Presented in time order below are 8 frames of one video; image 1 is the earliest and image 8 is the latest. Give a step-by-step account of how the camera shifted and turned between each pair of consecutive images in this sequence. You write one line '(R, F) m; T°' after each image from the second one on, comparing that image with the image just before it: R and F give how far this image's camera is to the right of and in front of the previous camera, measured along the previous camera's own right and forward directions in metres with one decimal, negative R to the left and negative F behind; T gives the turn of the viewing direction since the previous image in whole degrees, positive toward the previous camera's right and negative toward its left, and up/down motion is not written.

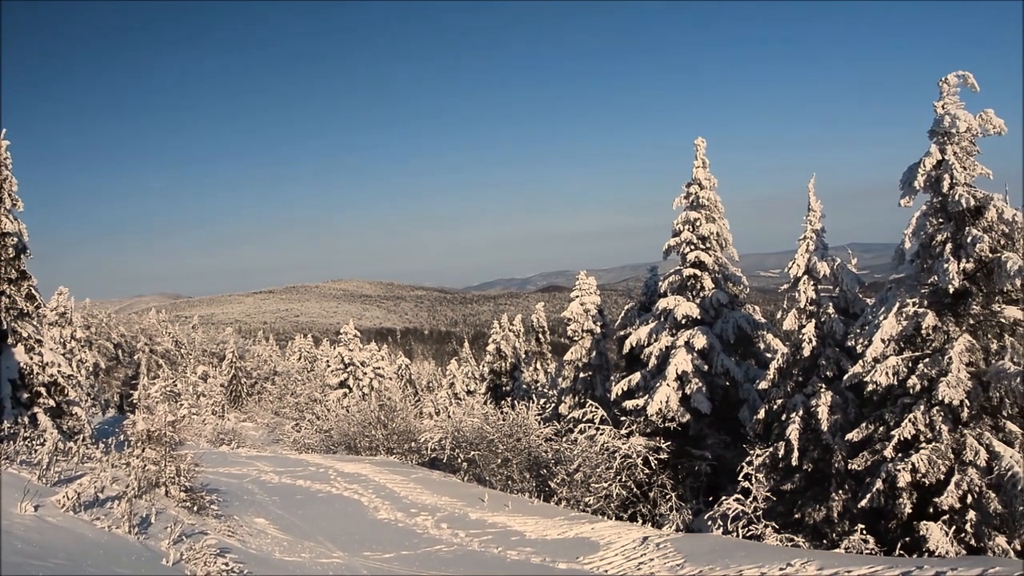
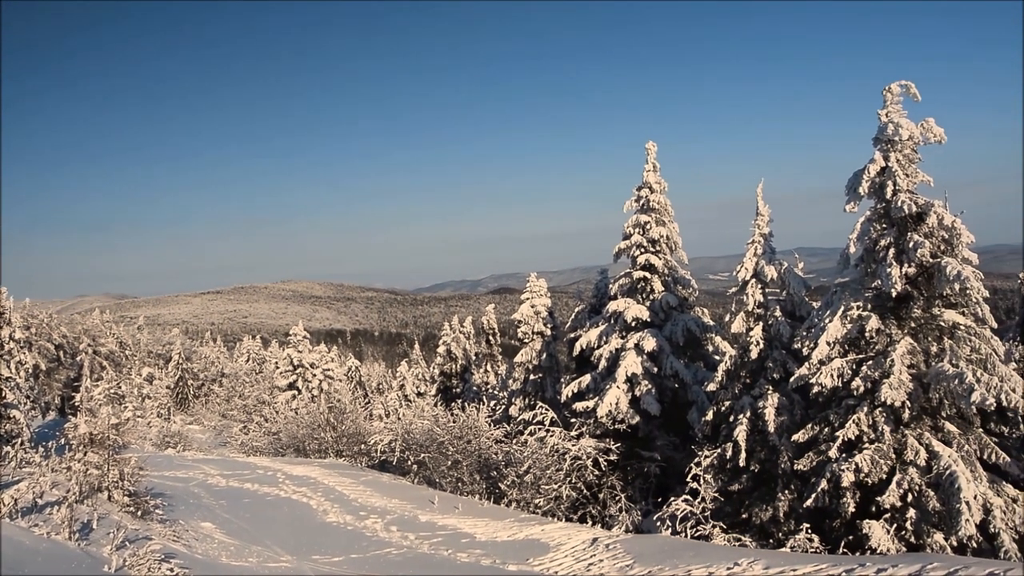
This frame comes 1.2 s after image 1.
(+0.5, +0.1) m; +2°
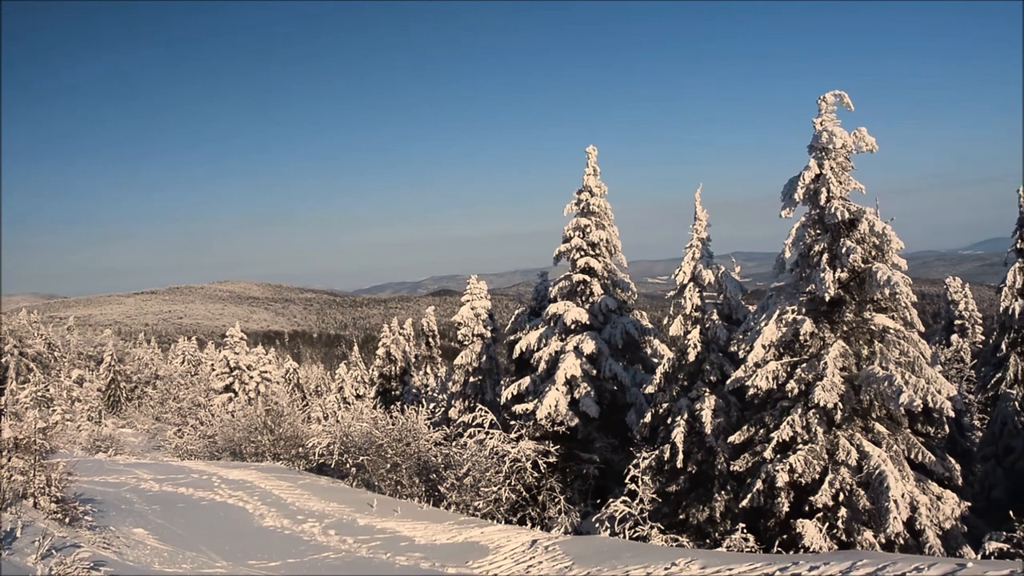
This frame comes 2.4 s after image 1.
(+0.6, 0.0) m; +3°
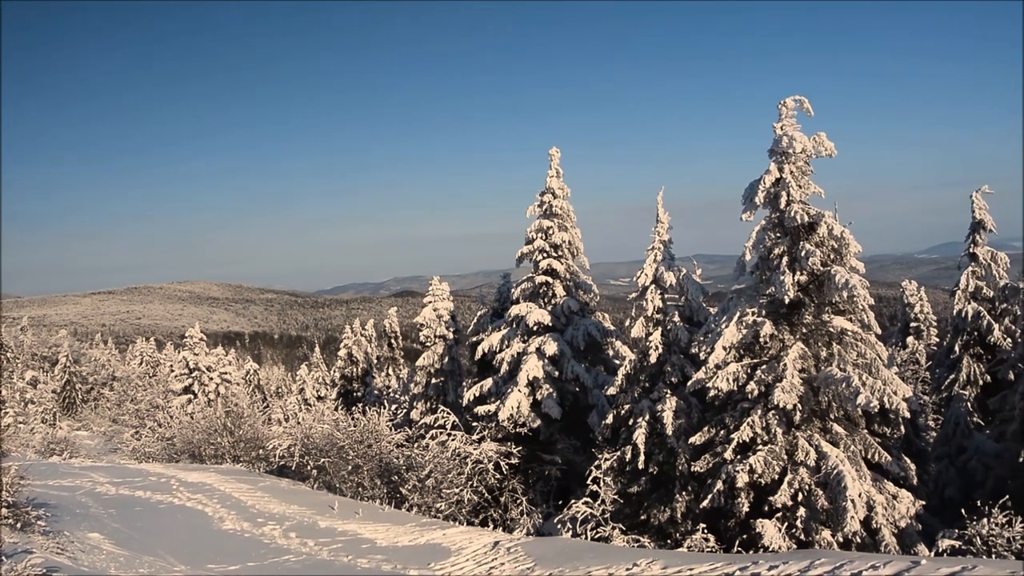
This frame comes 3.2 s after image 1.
(+0.4, 0.0) m; +2°
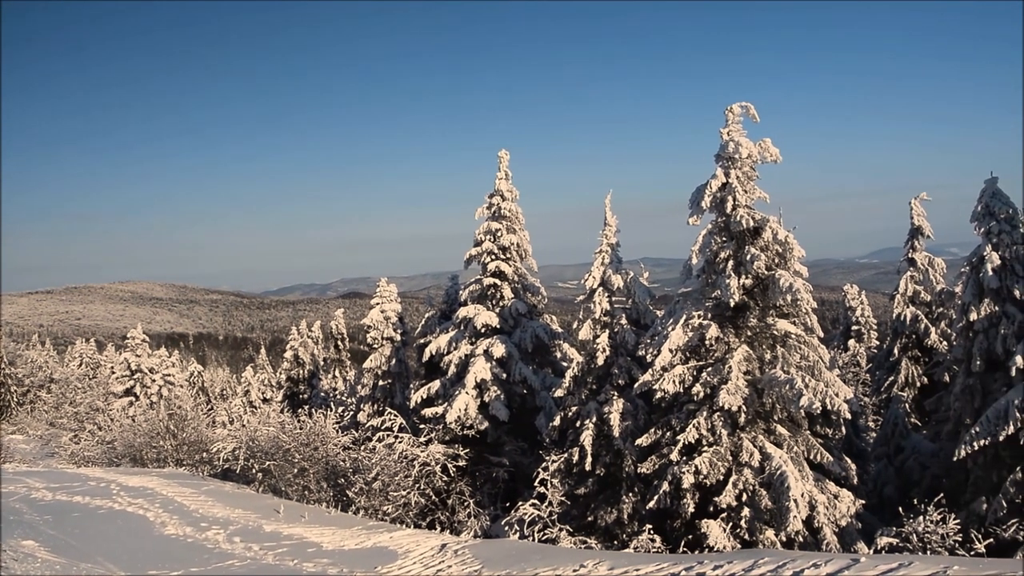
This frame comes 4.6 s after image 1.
(+0.6, 0.0) m; +2°
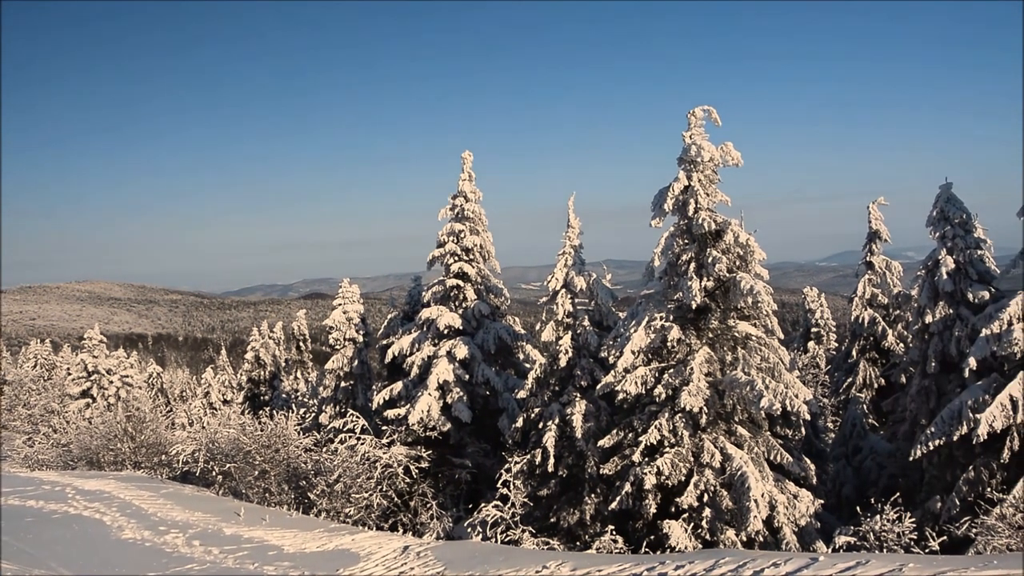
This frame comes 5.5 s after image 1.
(+0.4, 0.0) m; +2°
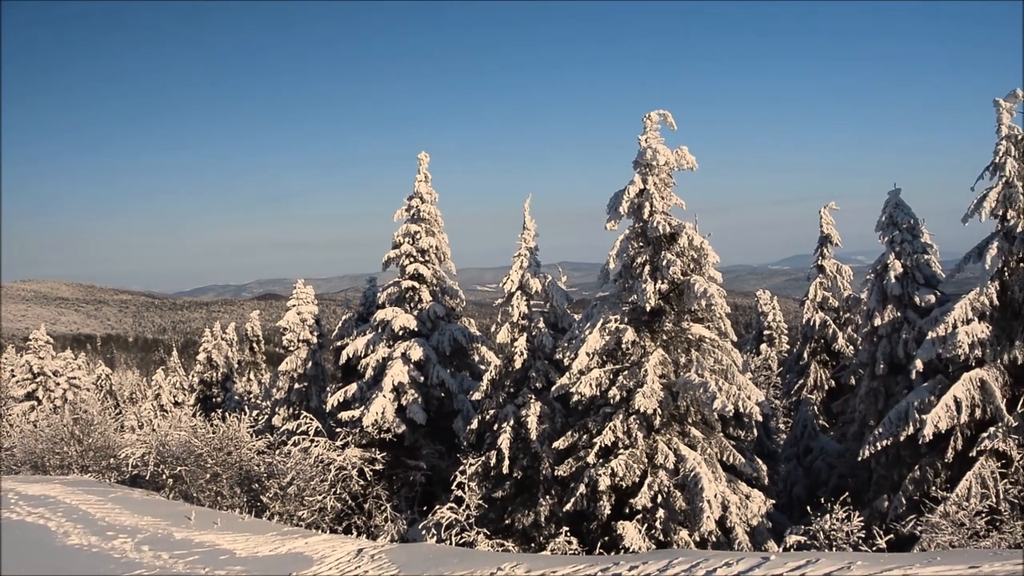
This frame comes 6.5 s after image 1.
(+0.5, -0.1) m; +2°
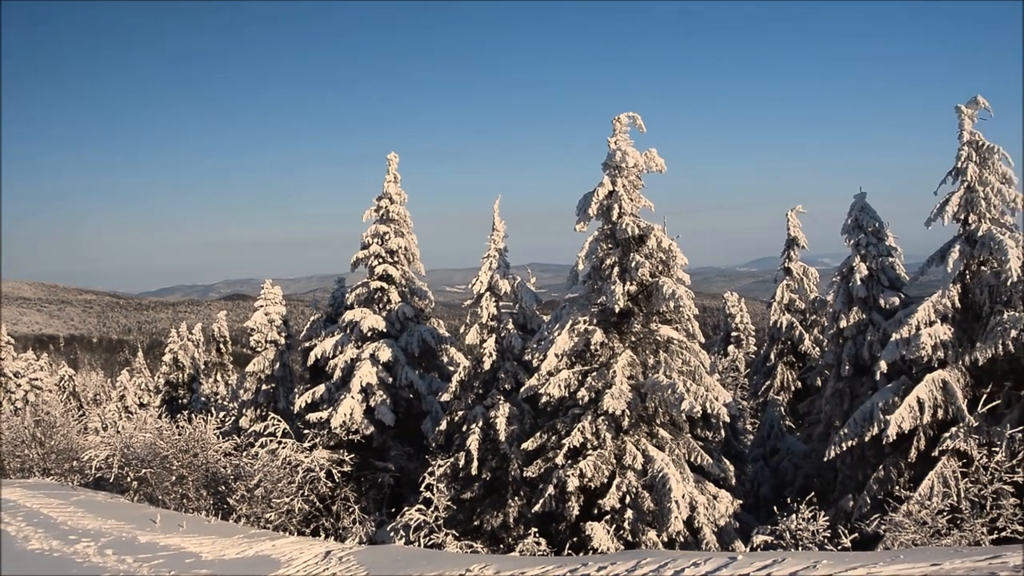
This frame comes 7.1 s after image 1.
(+0.4, 0.0) m; +1°
